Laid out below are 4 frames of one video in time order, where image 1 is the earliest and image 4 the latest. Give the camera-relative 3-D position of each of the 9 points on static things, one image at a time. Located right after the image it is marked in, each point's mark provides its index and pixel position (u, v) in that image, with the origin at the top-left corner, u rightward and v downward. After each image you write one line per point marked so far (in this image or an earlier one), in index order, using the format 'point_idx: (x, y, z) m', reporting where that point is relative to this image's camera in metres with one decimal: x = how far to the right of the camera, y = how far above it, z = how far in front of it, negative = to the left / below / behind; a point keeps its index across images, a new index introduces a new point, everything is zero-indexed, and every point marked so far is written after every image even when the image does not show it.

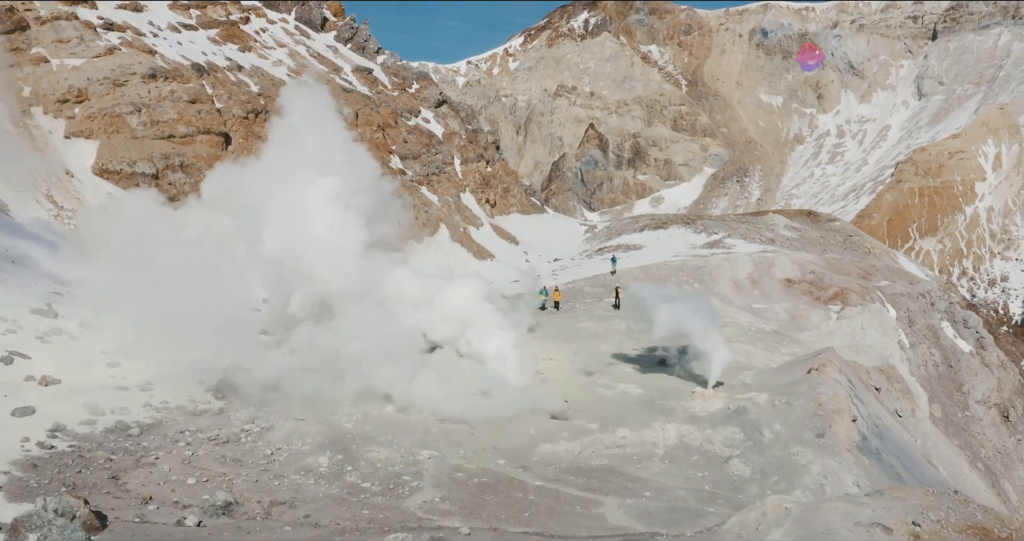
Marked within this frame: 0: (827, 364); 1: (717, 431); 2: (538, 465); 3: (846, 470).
0: (+5.9, -1.8, +13.7) m
1: (+3.2, -2.5, +11.6) m
2: (+0.4, -2.9, +11.0) m
3: (+4.9, -2.9, +10.8) m
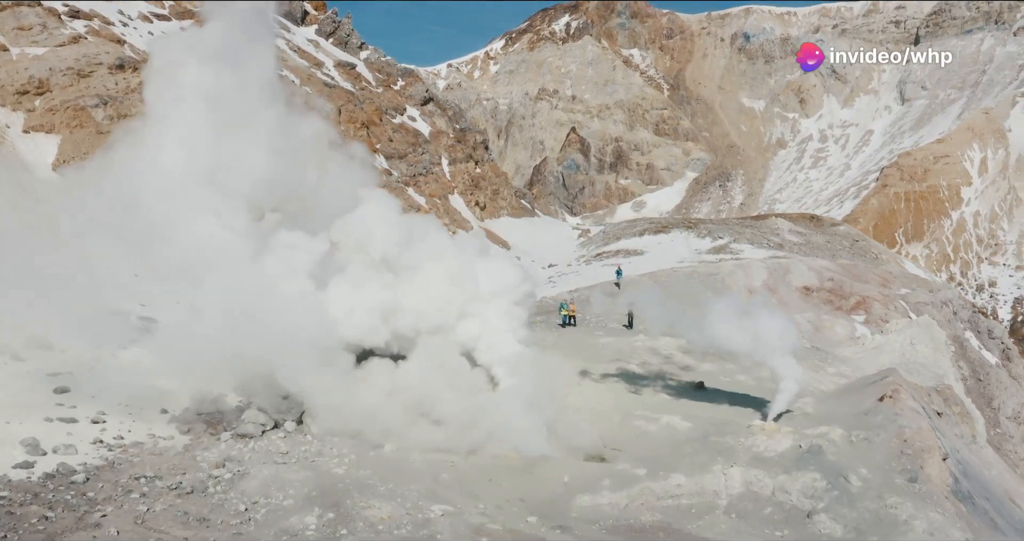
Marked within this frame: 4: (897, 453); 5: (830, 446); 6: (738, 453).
0: (+6.2, -1.9, +11.8) m
1: (+3.6, -2.7, +9.6) m
2: (+0.8, -3.1, +8.9) m
3: (+5.3, -3.1, +8.8) m
4: (+5.3, -2.5, +10.1) m
5: (+4.4, -2.4, +10.1) m
6: (+3.1, -2.5, +10.2) m
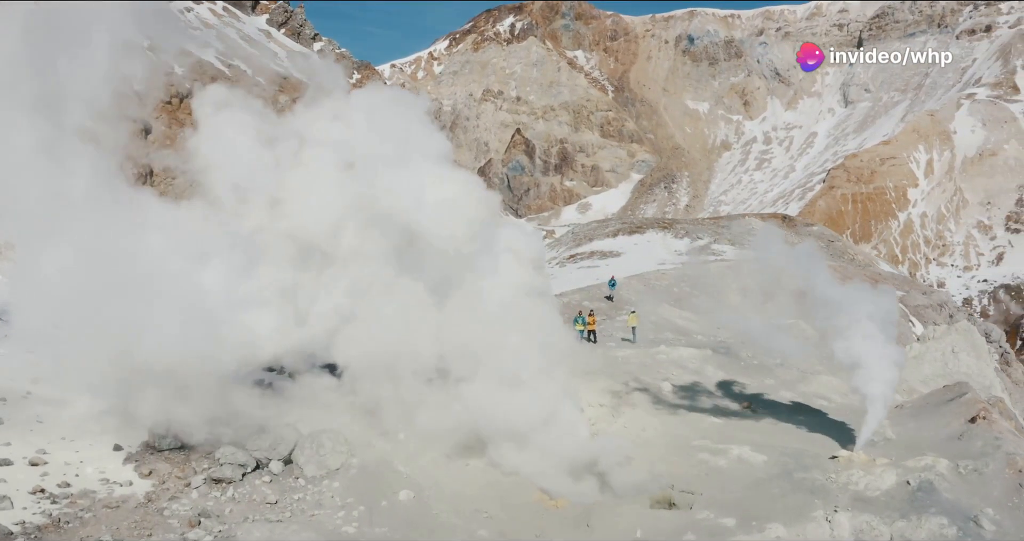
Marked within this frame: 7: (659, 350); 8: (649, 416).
0: (+6.7, -2.0, +10.4) m
1: (+4.3, -2.7, +8.0) m
2: (+1.5, -3.1, +7.1) m
3: (+6.0, -3.1, +7.4) m
4: (+5.9, -2.5, +8.6) m
5: (+5.0, -2.5, +8.6) m
6: (+3.8, -2.6, +8.6) m
7: (+3.0, -1.7, +15.4) m
8: (+2.1, -2.3, +11.8) m
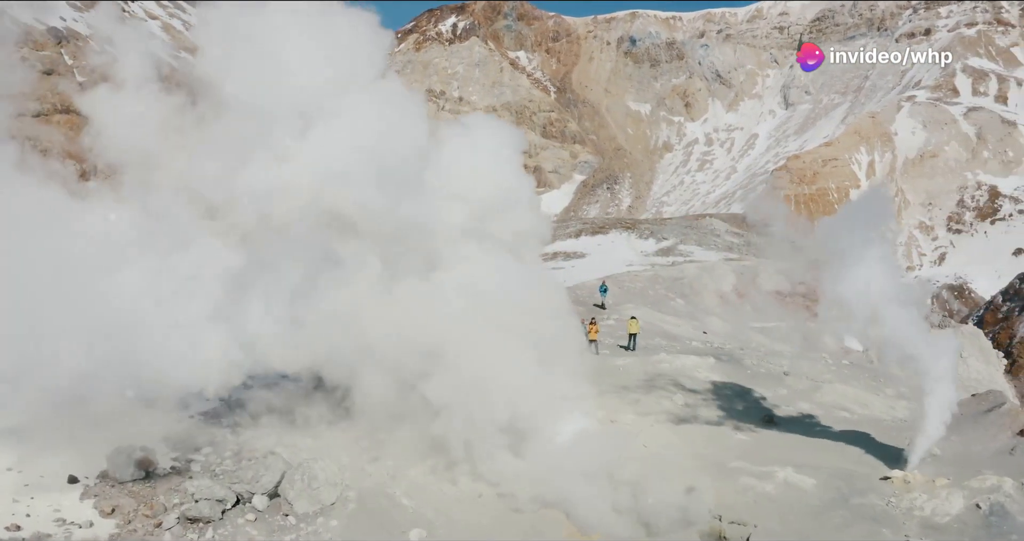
0: (+6.9, -2.0, +9.9) m
1: (+4.7, -2.8, +7.2) m
2: (+2.0, -3.2, +6.1) m
3: (+6.5, -3.1, +6.8) m
4: (+6.3, -2.6, +8.0) m
5: (+5.3, -2.5, +7.9) m
6: (+4.1, -2.6, +7.8) m
7: (+2.8, -1.7, +14.5) m
8: (+2.2, -2.4, +10.9) m
